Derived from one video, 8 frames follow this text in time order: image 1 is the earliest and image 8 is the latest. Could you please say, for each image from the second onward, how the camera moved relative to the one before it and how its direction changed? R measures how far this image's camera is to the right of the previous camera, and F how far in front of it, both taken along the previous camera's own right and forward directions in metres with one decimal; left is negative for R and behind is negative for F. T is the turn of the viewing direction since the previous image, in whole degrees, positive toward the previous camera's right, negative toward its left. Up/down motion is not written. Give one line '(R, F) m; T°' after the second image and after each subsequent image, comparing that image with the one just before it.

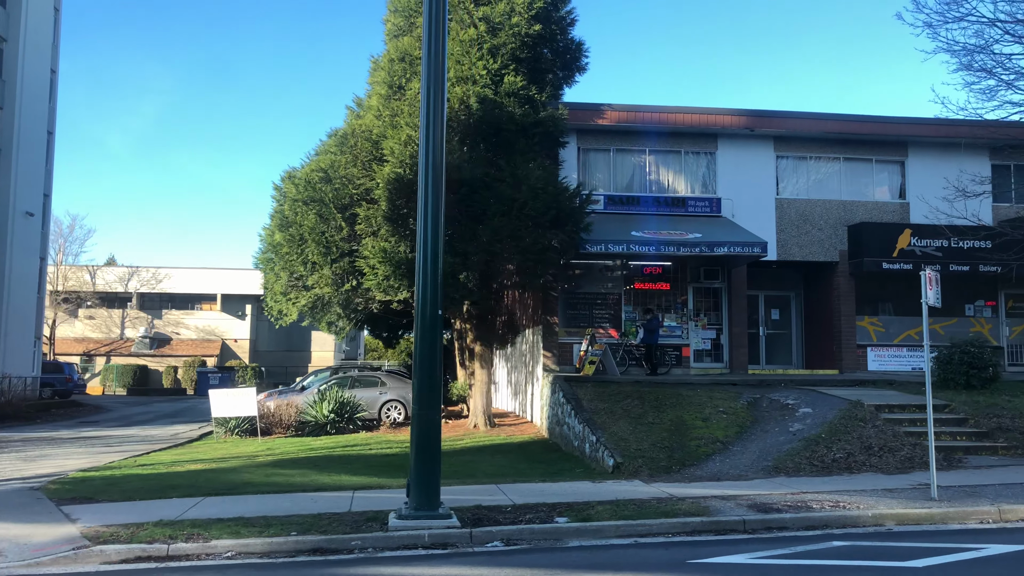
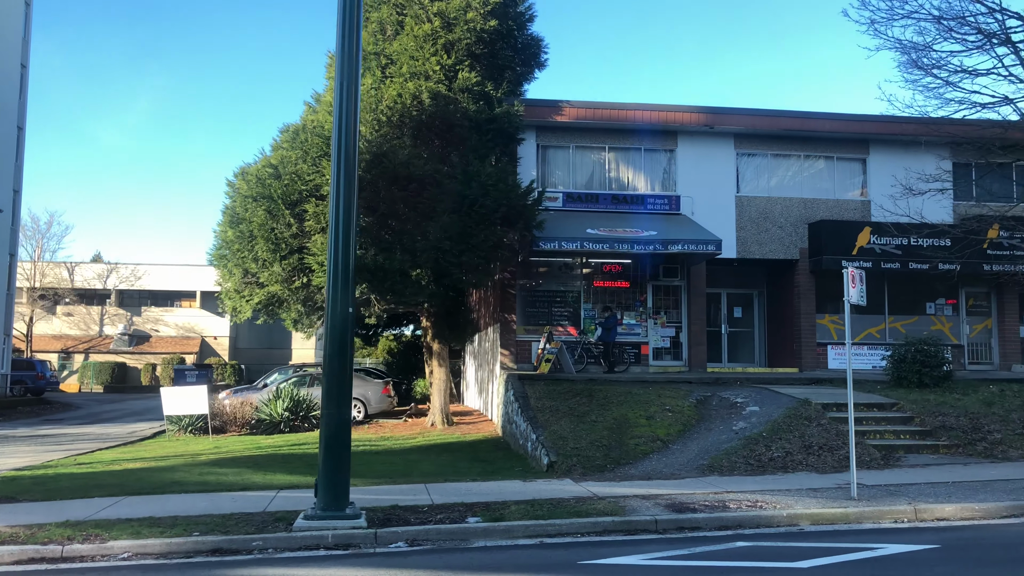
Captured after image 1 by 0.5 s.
(+0.7, +0.1) m; 0°
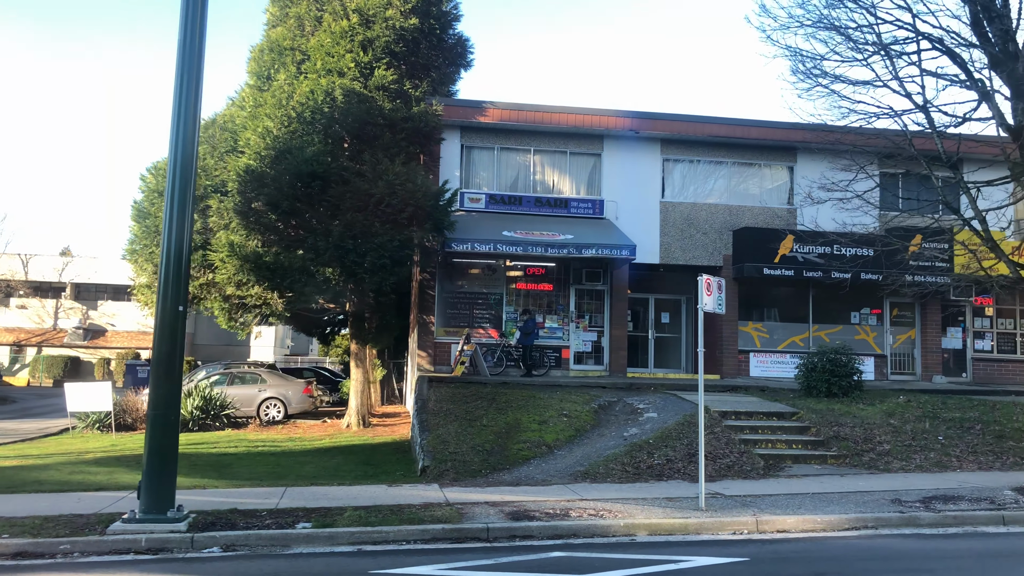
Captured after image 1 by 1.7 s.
(+1.3, +0.1) m; +1°
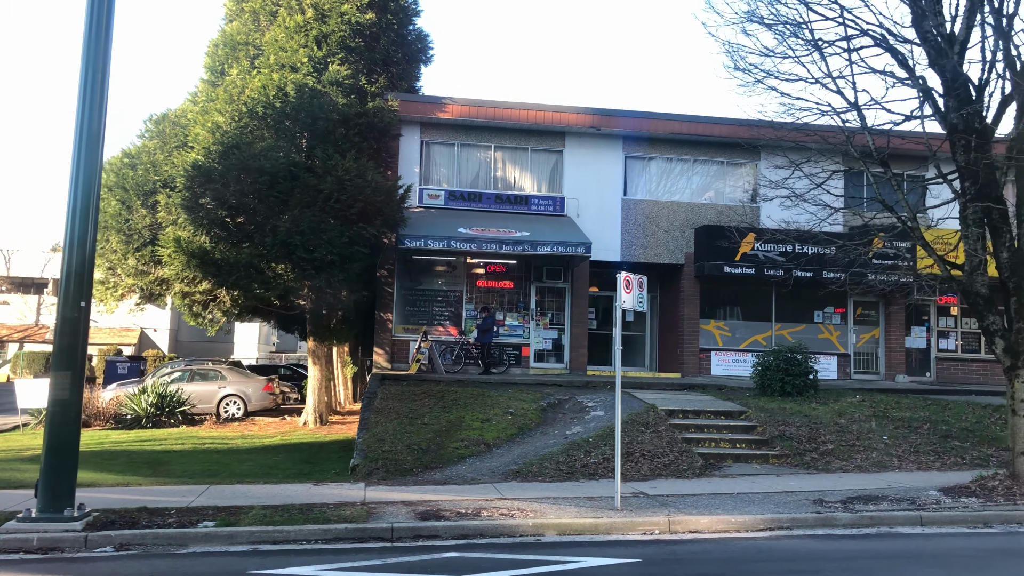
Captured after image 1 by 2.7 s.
(+0.8, +0.1) m; 0°
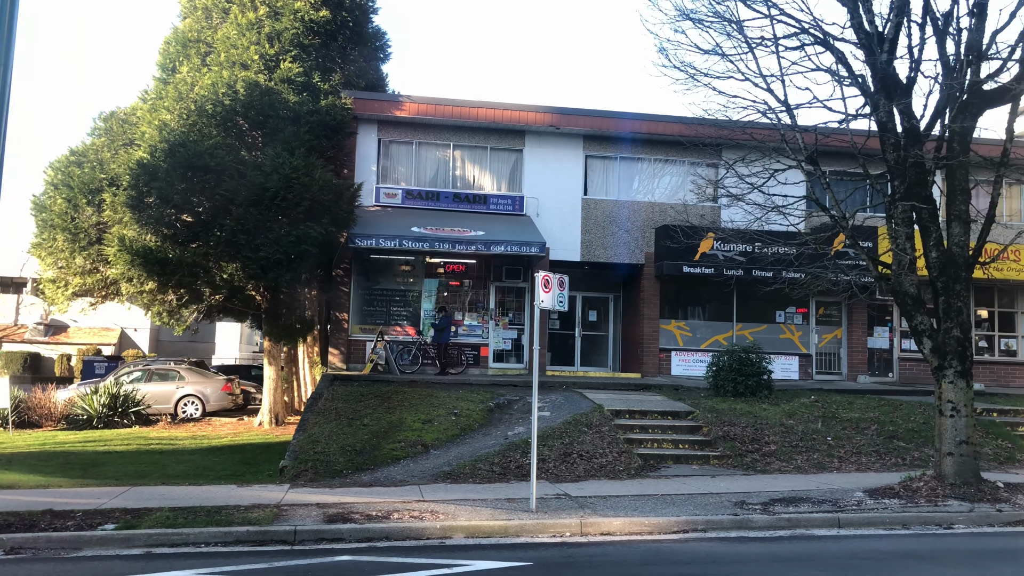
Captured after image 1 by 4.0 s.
(+0.8, +0.1) m; 0°
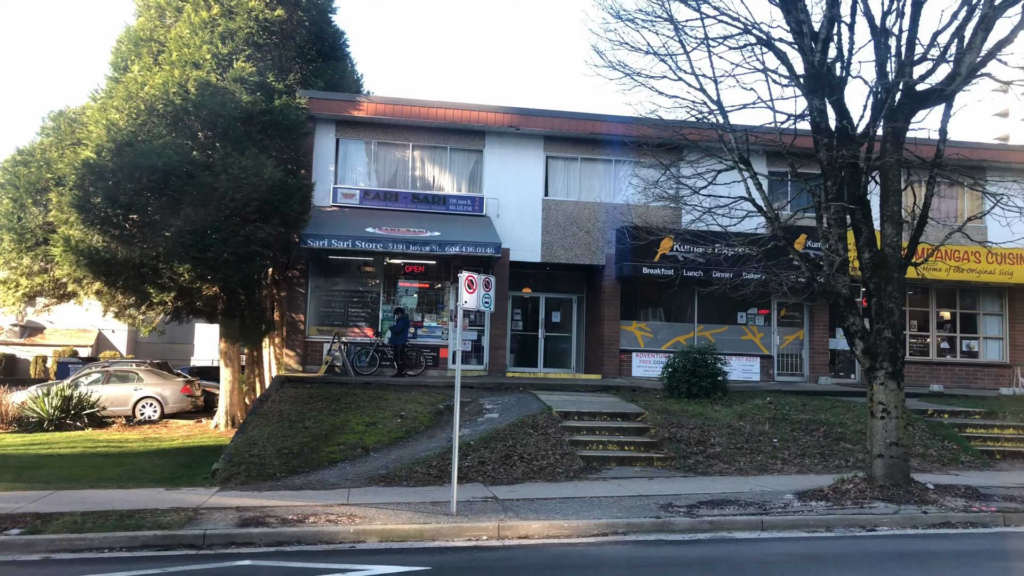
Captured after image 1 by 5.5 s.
(+0.6, +0.1) m; +1°
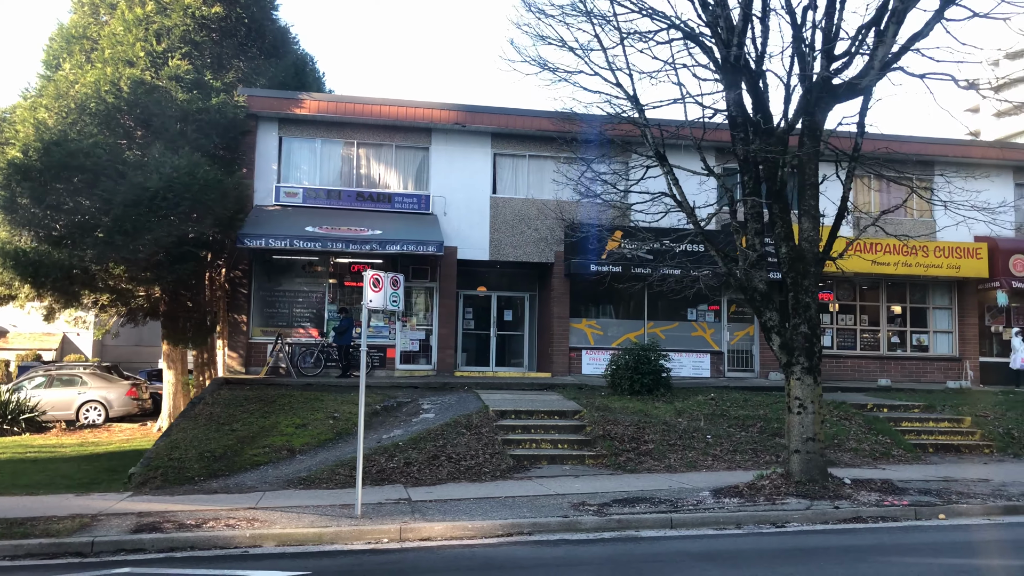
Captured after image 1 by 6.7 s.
(+0.7, +0.1) m; +1°
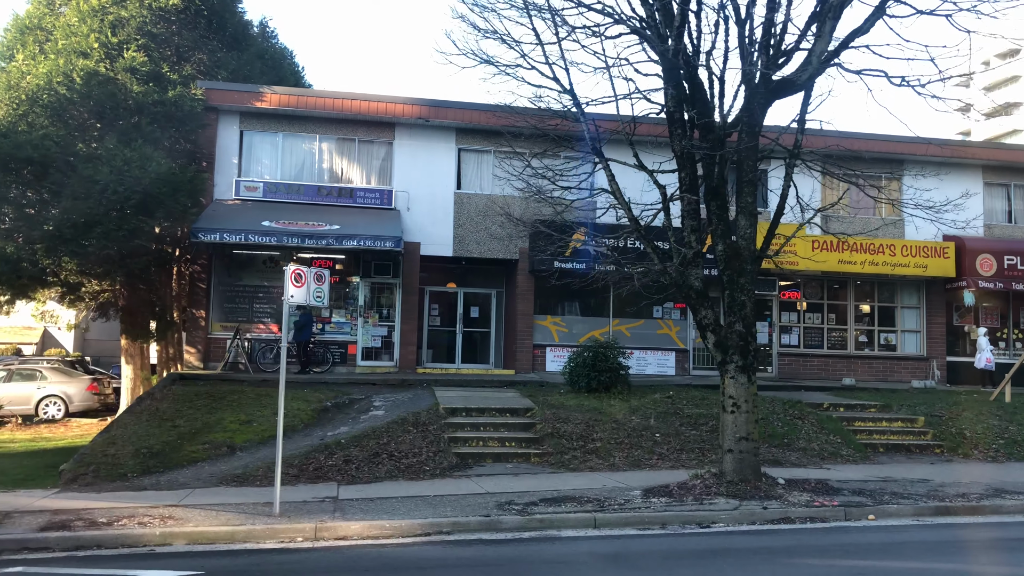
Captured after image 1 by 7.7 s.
(+0.6, +0.1) m; 0°
